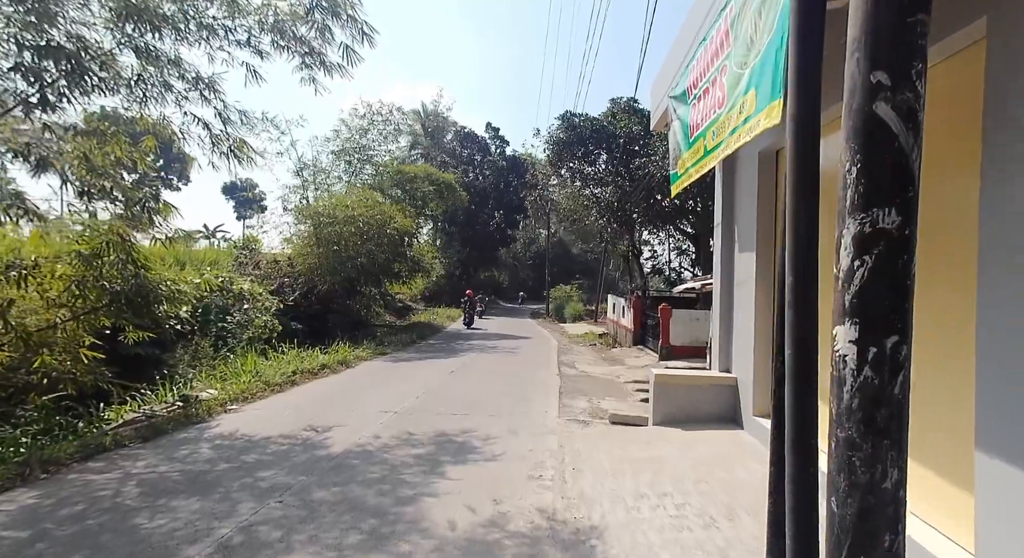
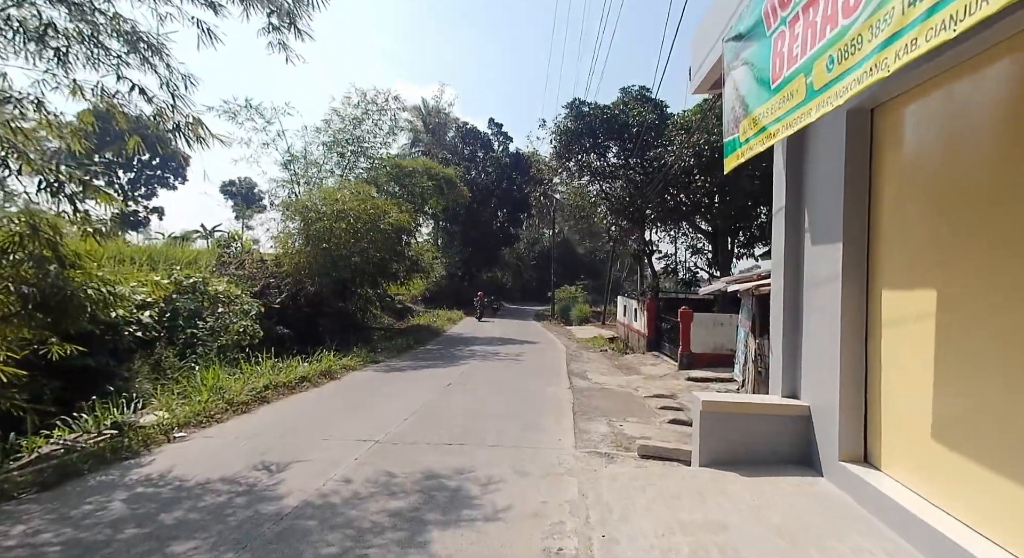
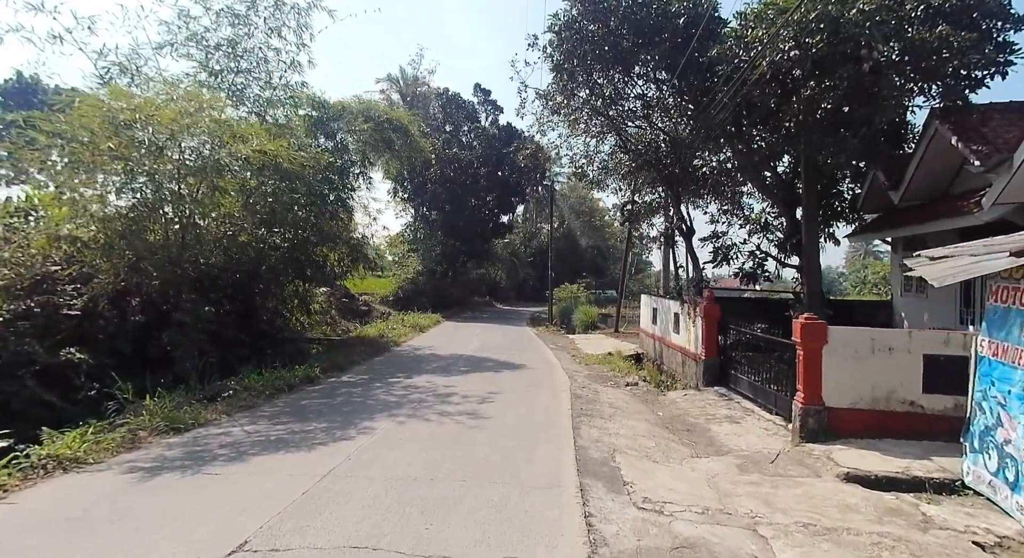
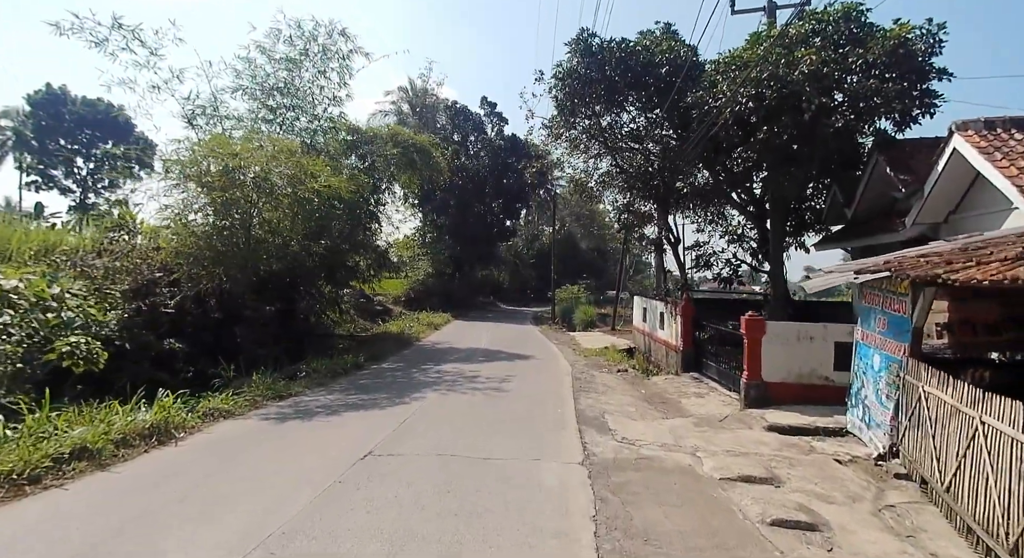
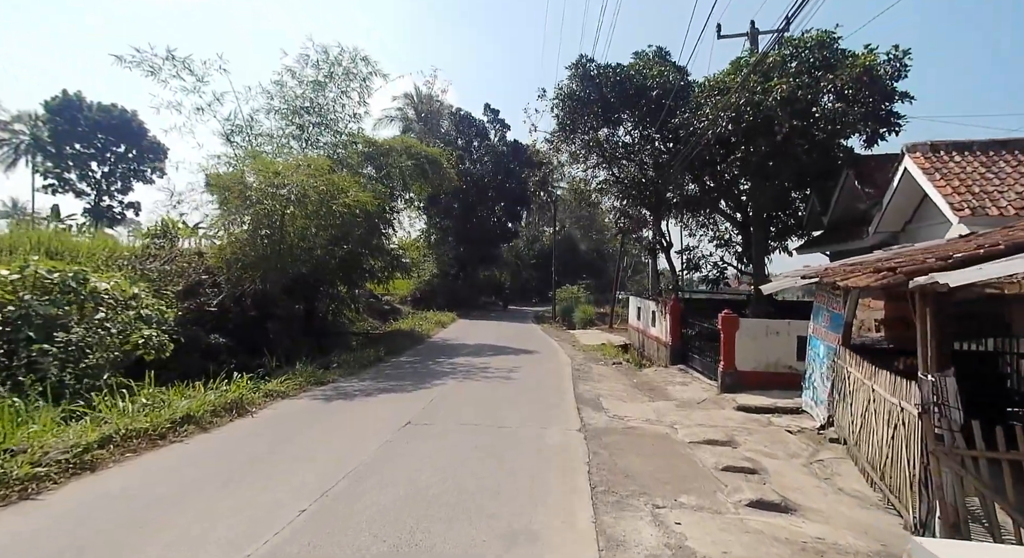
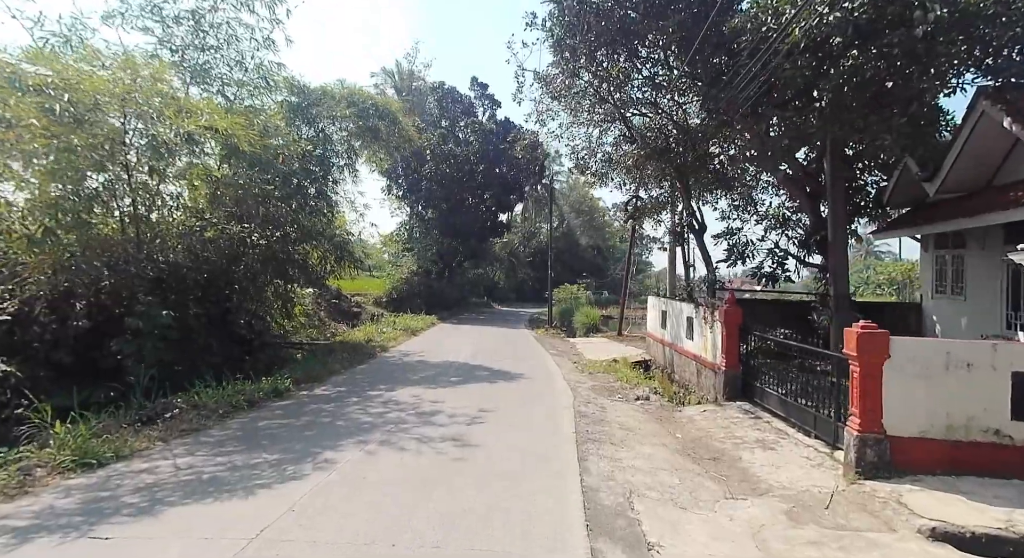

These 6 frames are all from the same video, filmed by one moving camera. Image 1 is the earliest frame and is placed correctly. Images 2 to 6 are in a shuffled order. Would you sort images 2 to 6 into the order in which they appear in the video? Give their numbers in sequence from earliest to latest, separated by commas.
2, 5, 4, 3, 6
